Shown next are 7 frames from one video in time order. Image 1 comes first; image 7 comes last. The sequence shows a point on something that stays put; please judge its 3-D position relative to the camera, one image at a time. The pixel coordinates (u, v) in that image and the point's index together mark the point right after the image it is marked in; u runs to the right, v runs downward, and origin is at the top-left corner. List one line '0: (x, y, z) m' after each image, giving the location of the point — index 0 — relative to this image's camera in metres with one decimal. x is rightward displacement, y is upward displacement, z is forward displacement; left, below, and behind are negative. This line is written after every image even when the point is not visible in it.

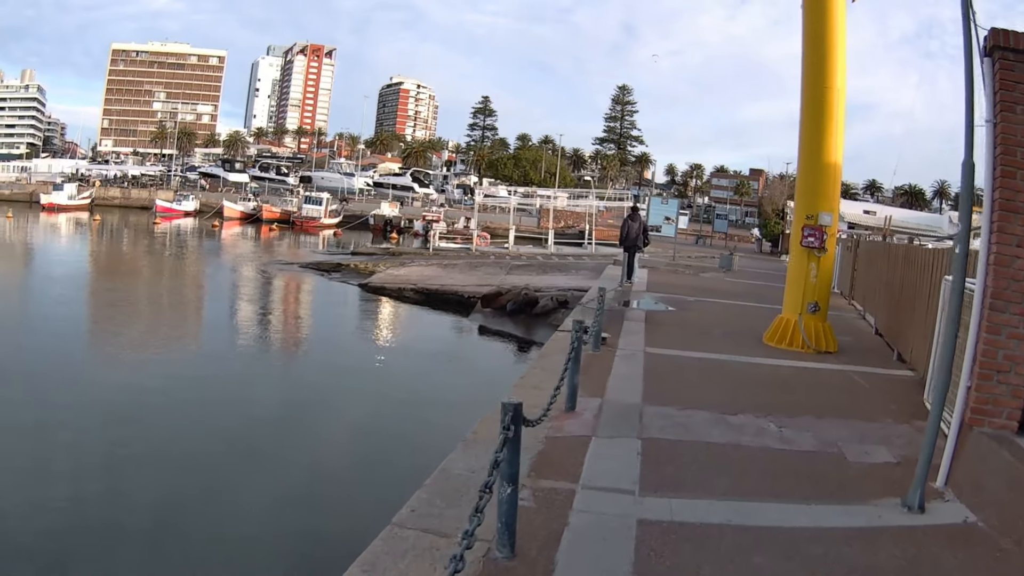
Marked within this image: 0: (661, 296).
0: (+2.7, -0.1, +12.8) m
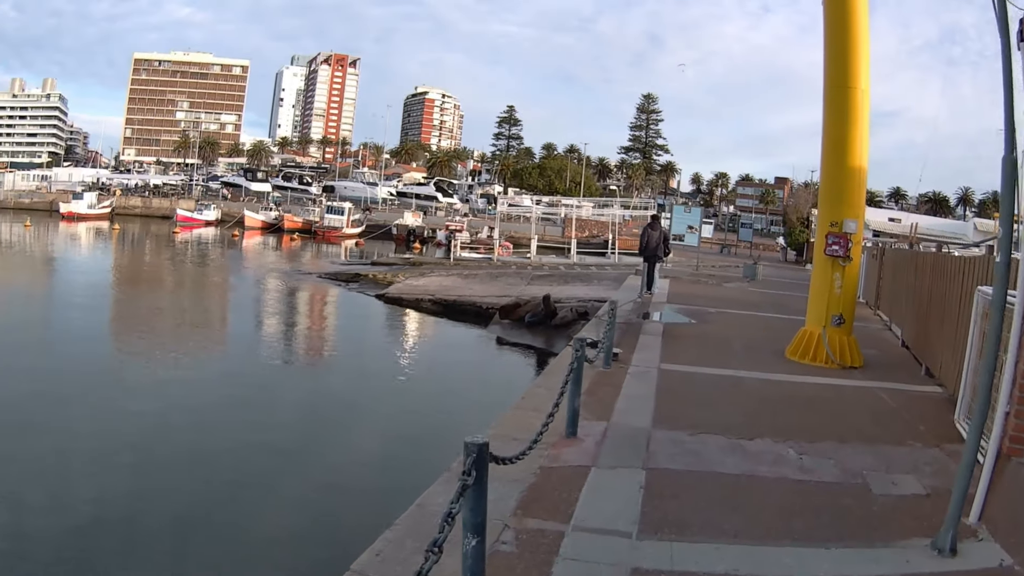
0: (+3.0, -0.3, +12.4) m
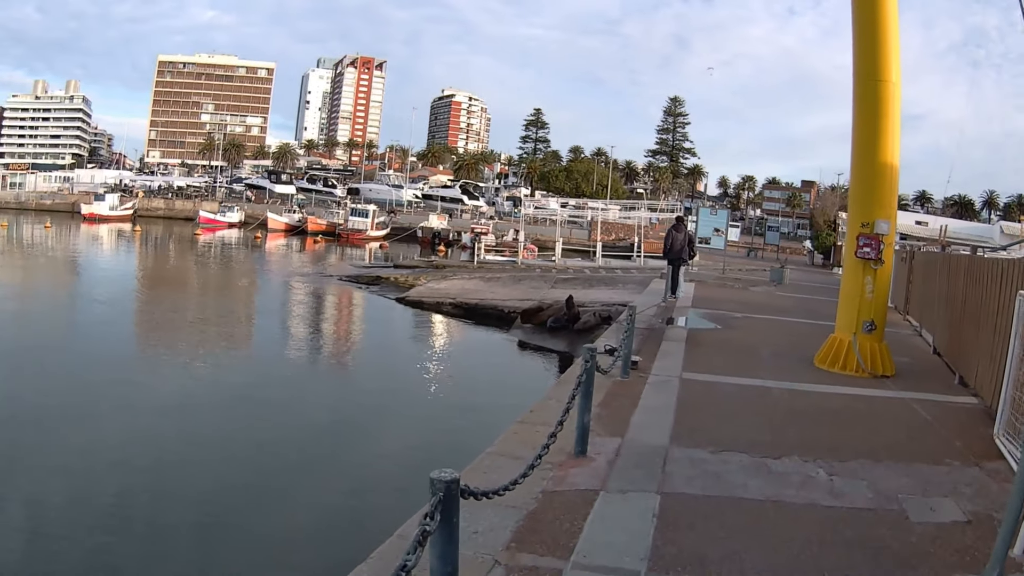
0: (+3.3, -0.4, +12.0) m
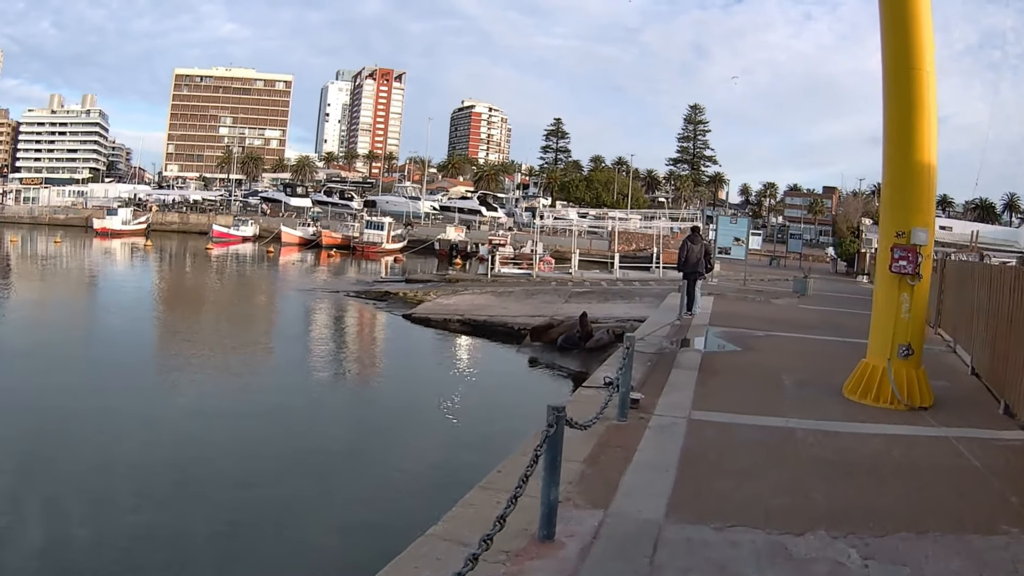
0: (+3.3, -0.7, +11.3) m
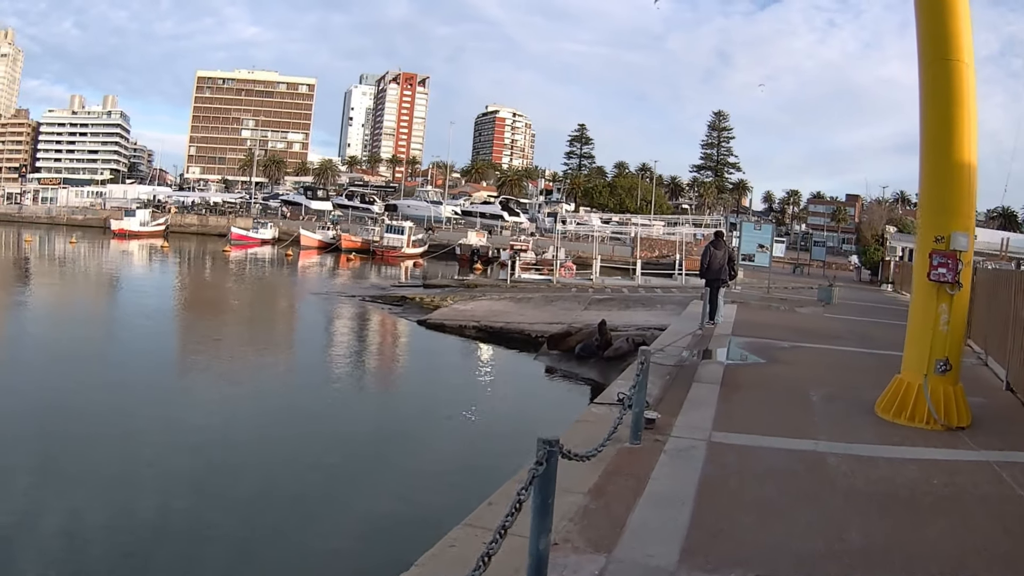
0: (+3.5, -0.8, +10.6) m
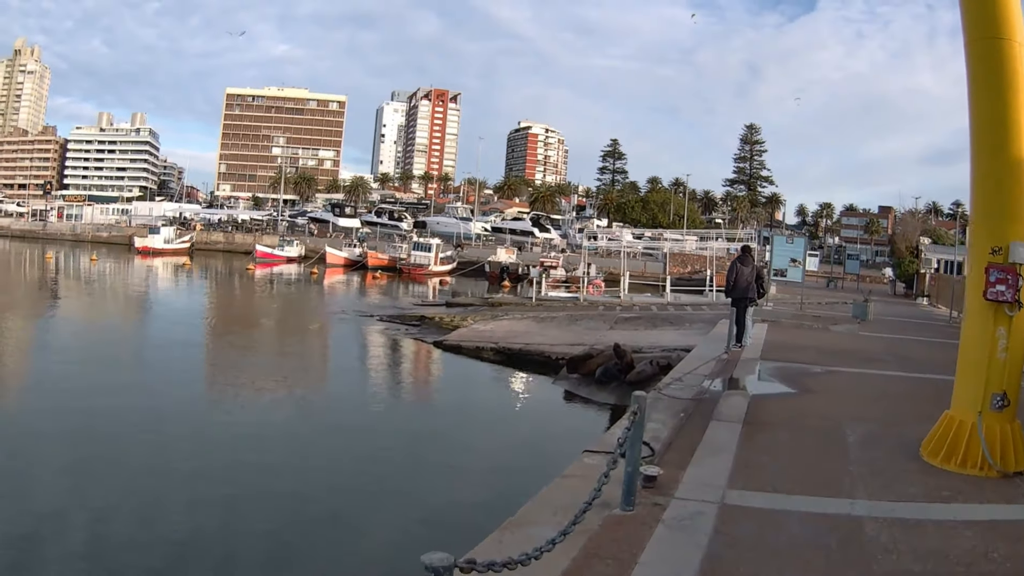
0: (+3.6, -1.1, +9.7) m
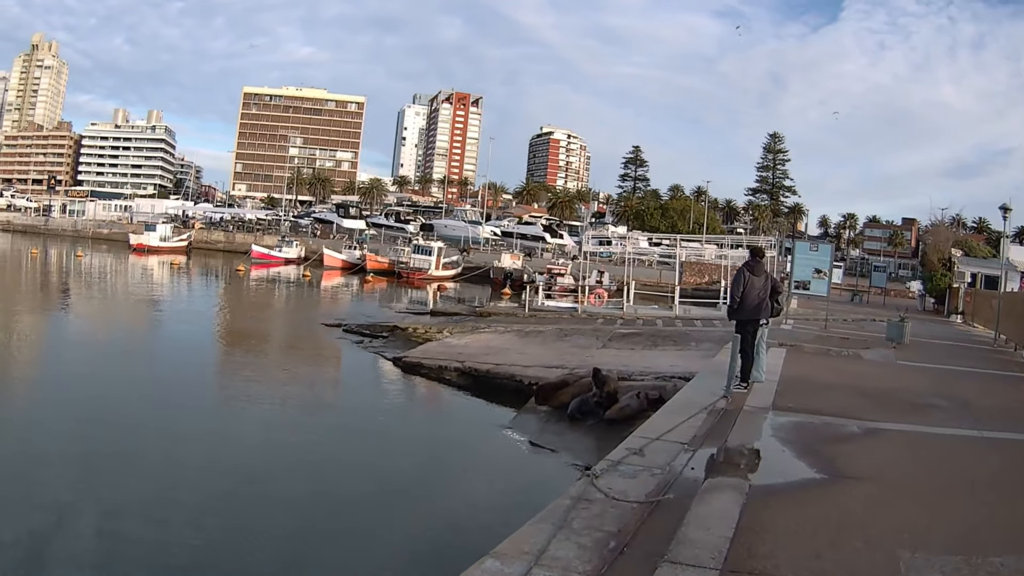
0: (+3.5, -1.4, +9.1) m
